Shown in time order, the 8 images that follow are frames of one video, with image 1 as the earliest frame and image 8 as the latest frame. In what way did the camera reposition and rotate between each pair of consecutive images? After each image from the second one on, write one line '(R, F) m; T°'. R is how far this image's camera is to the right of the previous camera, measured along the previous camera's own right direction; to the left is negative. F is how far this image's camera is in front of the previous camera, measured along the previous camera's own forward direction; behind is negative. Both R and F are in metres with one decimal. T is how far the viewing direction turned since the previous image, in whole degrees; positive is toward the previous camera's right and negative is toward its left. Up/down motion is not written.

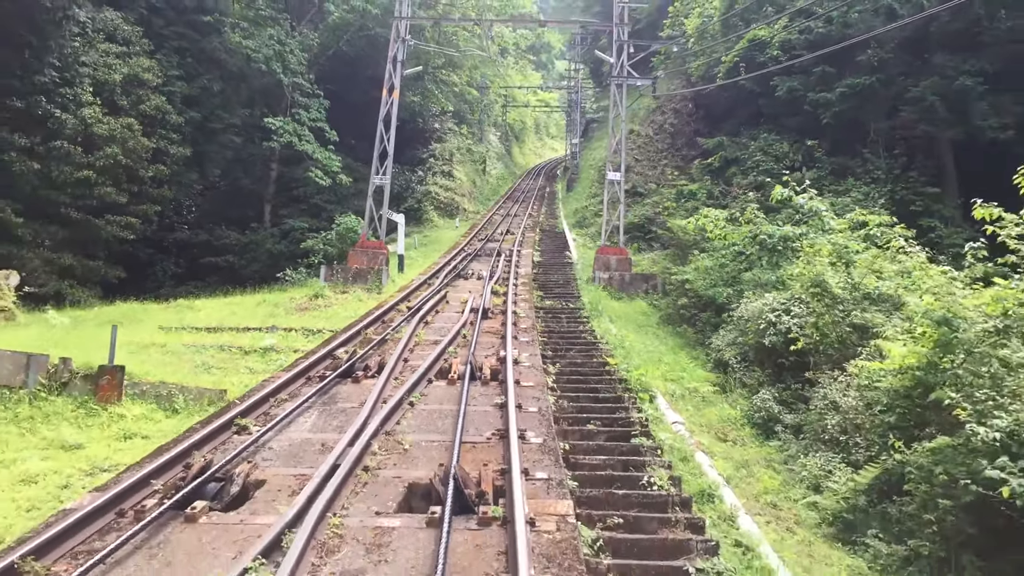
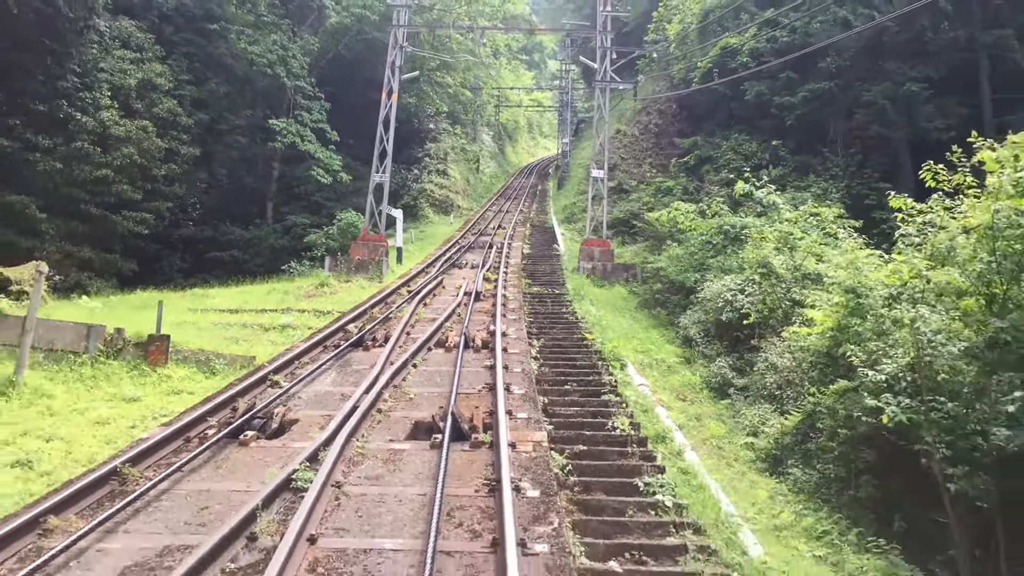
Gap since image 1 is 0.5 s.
(0.0, -1.2) m; 0°
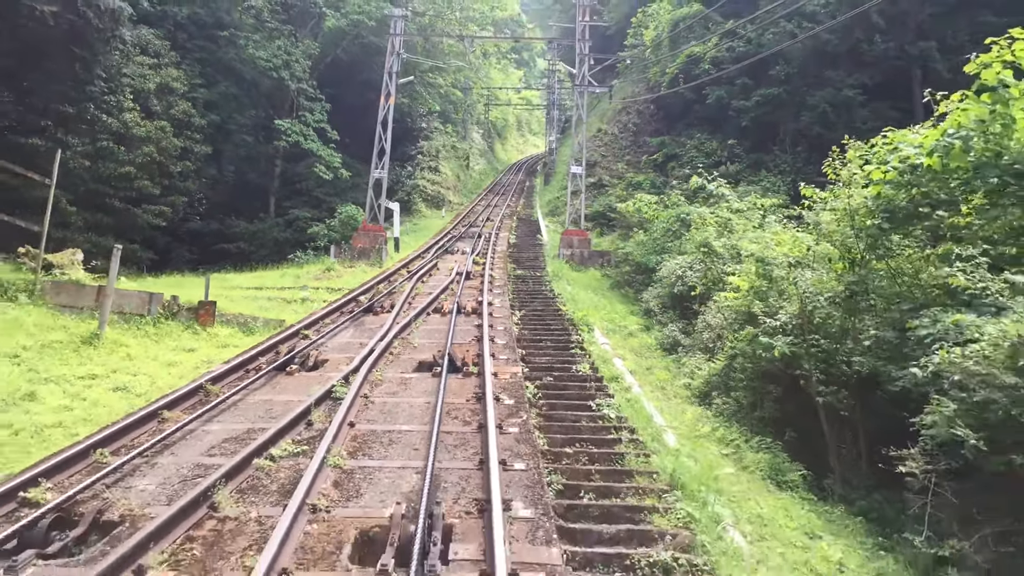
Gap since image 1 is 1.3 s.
(+0.1, -1.8) m; 0°
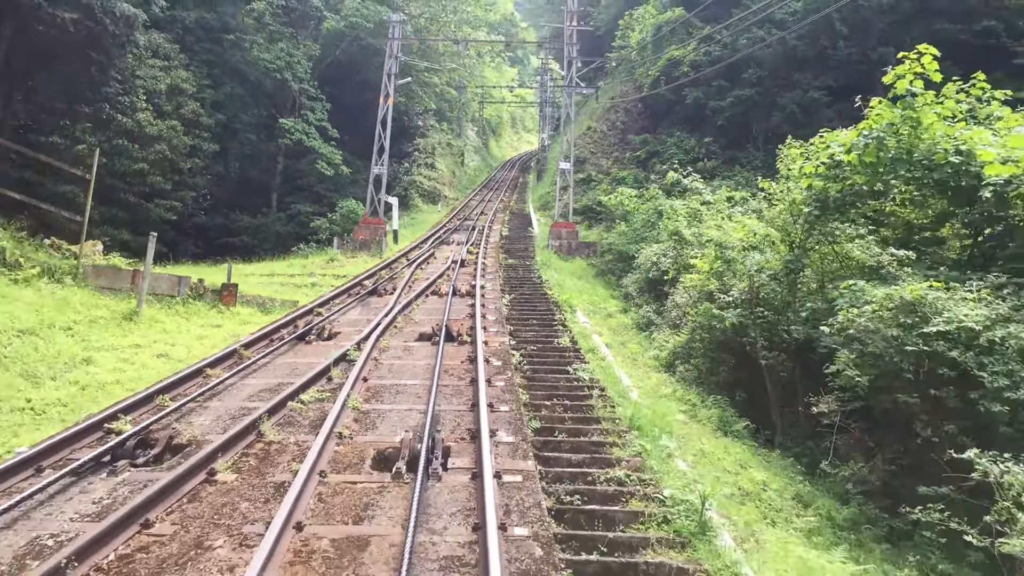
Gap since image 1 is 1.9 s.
(+0.1, -1.2) m; 0°
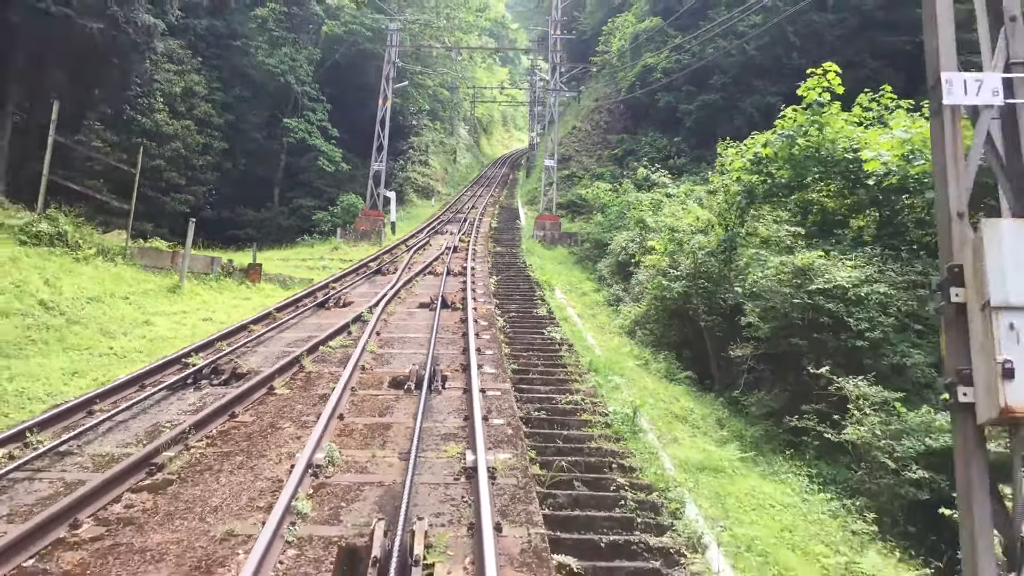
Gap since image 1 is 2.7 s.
(+0.1, -1.8) m; 0°
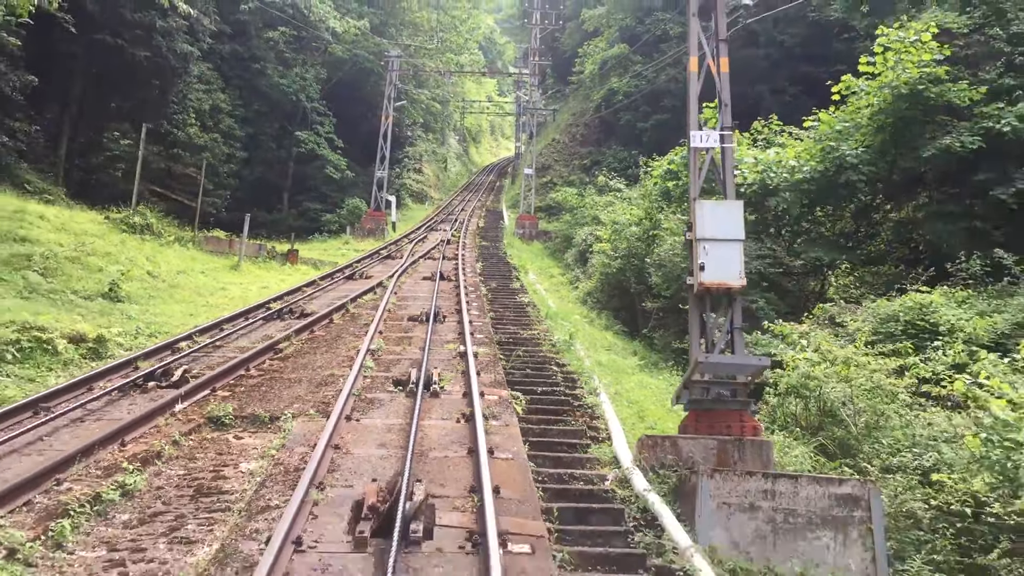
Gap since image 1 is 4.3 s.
(+0.1, -3.6) m; +1°
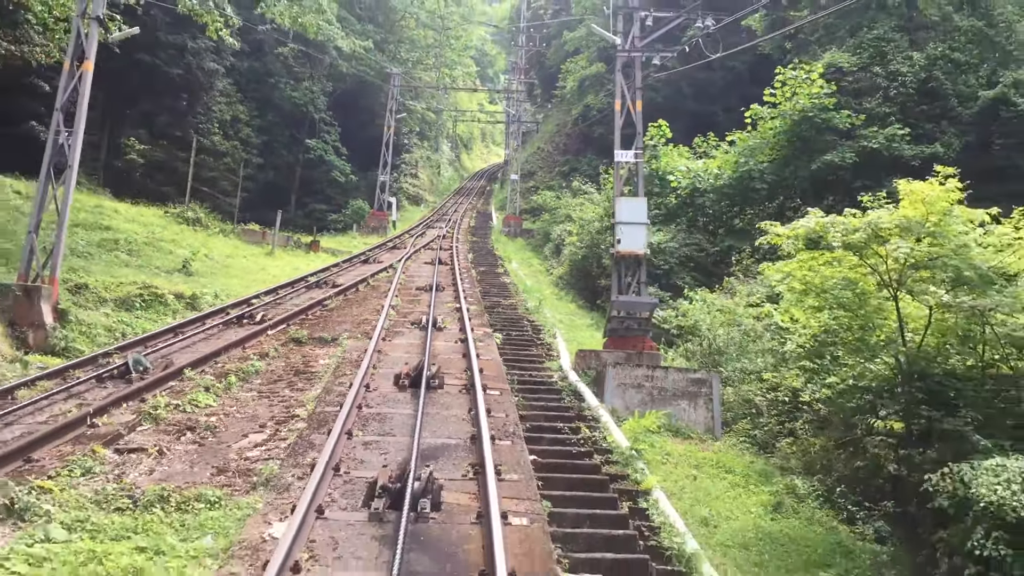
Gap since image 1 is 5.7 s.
(+0.1, -3.3) m; +1°
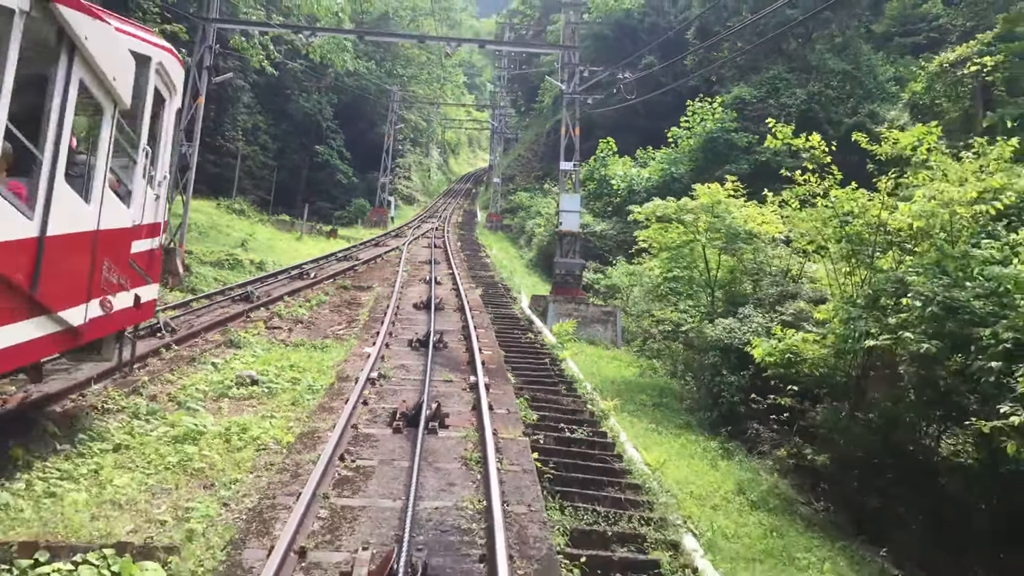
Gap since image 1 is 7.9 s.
(+0.1, -4.8) m; +1°
